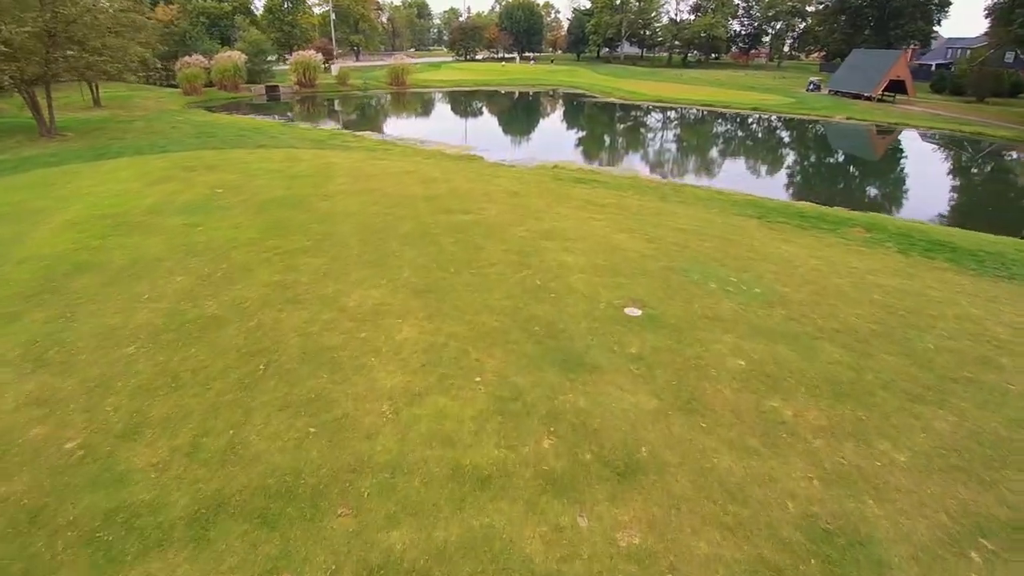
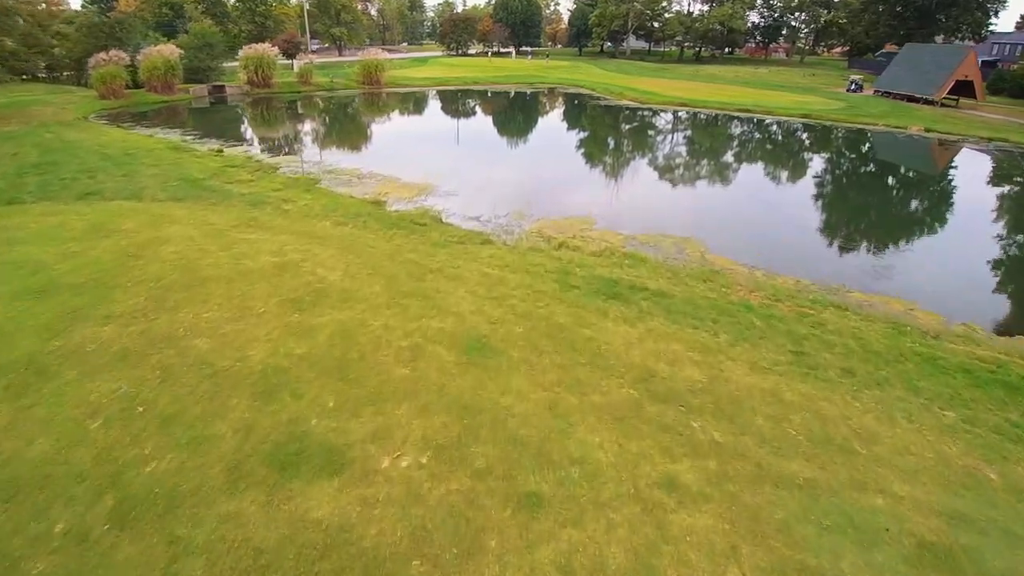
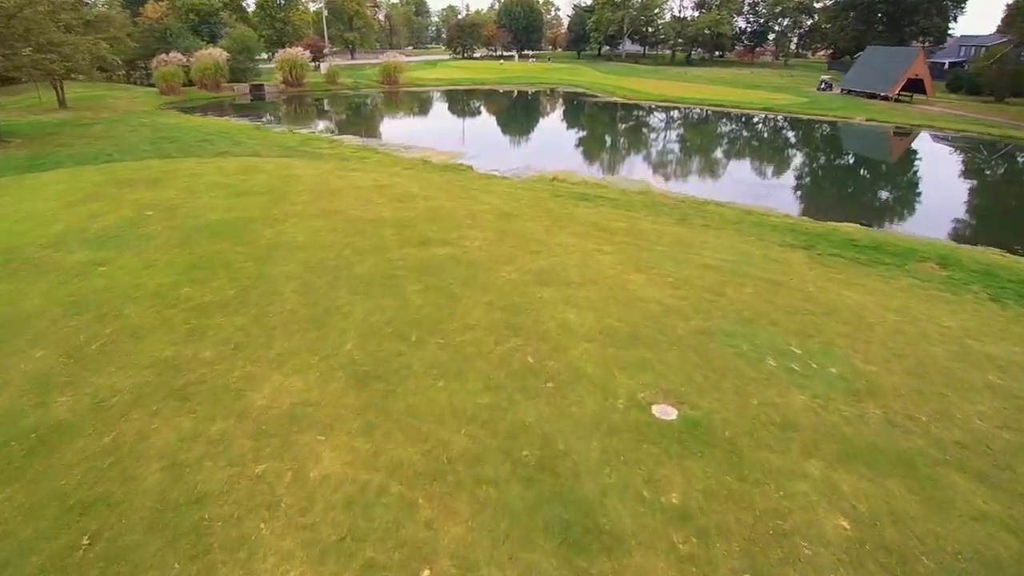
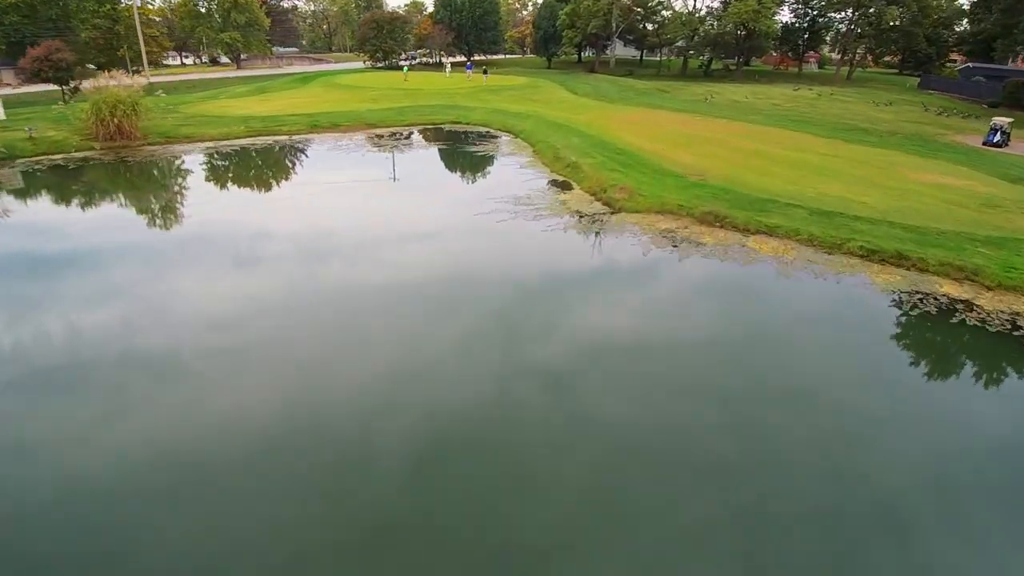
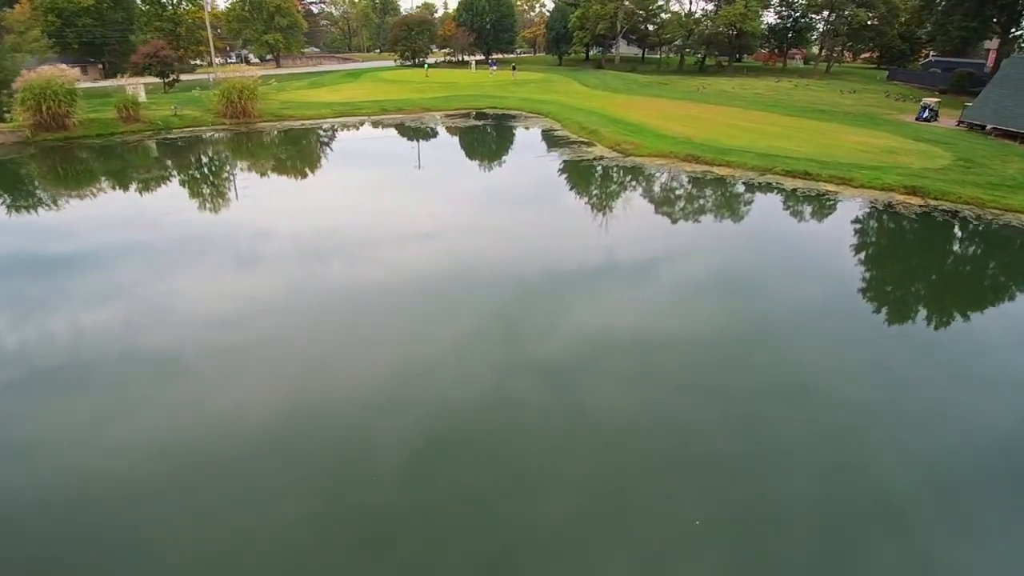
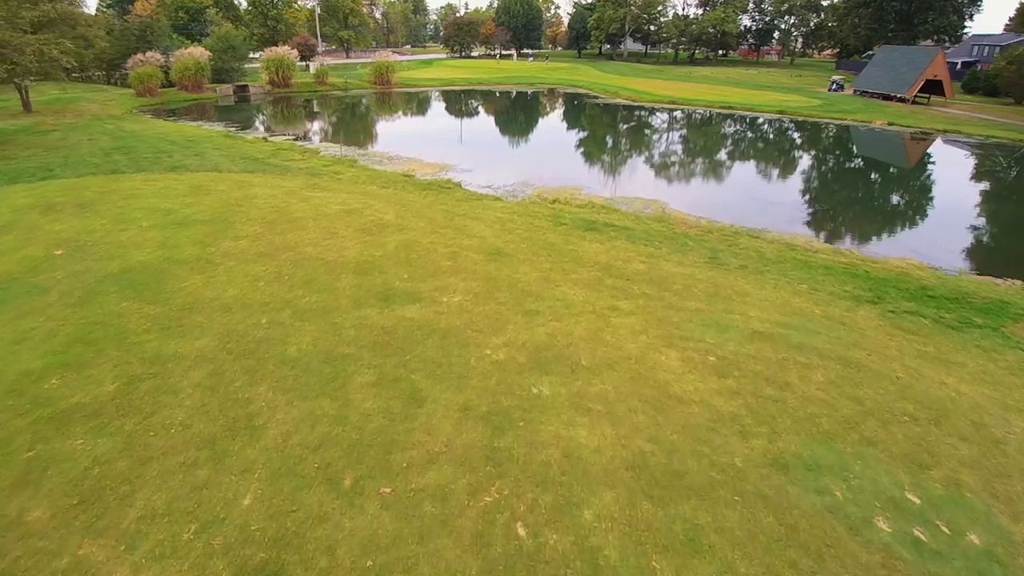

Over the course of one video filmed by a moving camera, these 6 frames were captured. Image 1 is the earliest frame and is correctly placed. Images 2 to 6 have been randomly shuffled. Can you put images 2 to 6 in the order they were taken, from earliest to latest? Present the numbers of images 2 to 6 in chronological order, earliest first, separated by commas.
3, 6, 2, 5, 4
